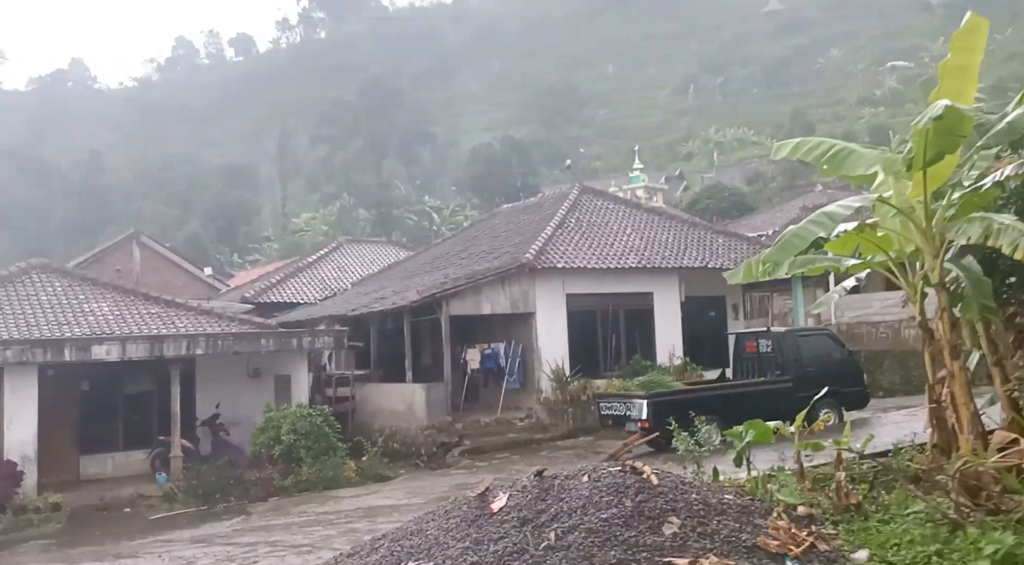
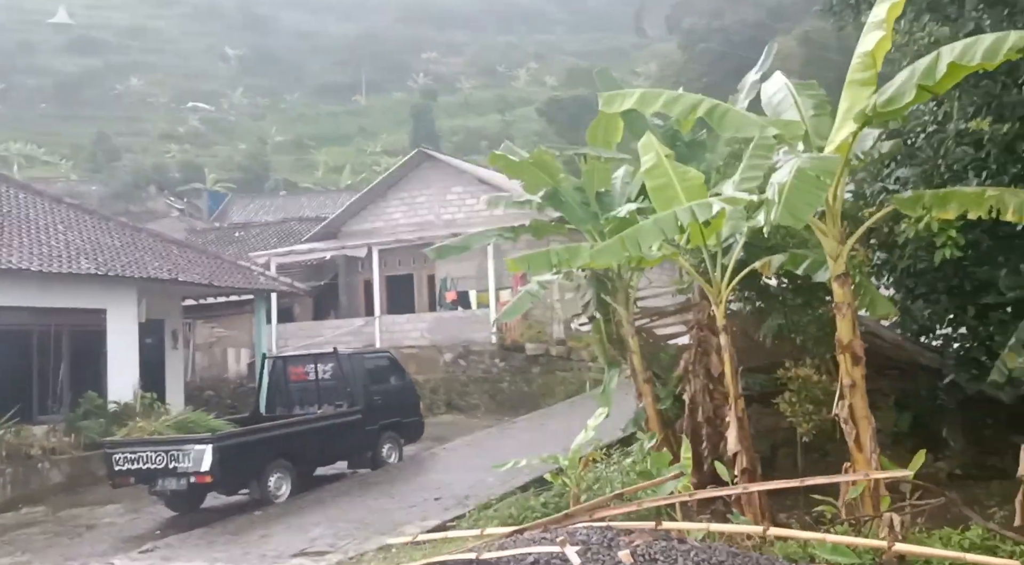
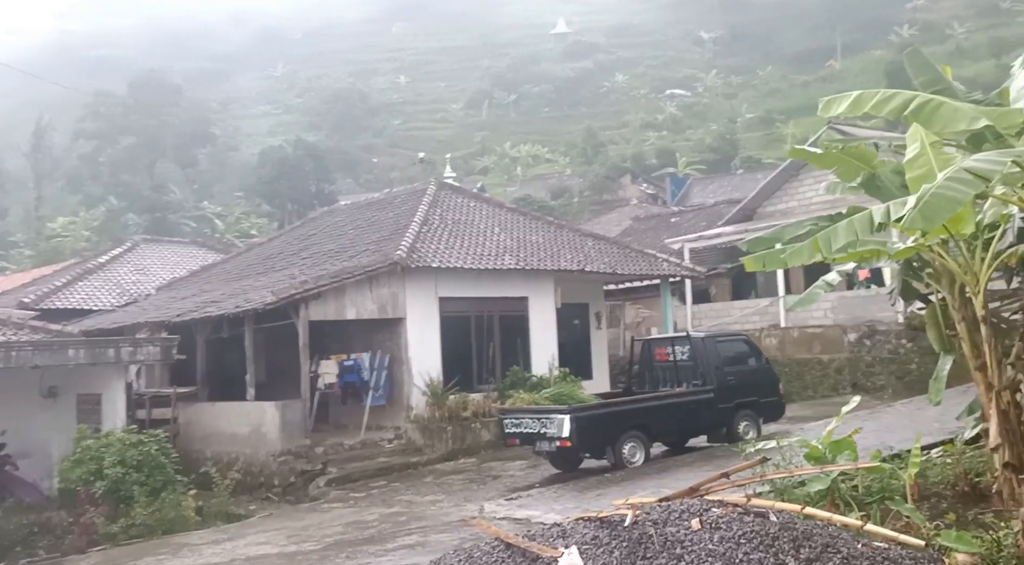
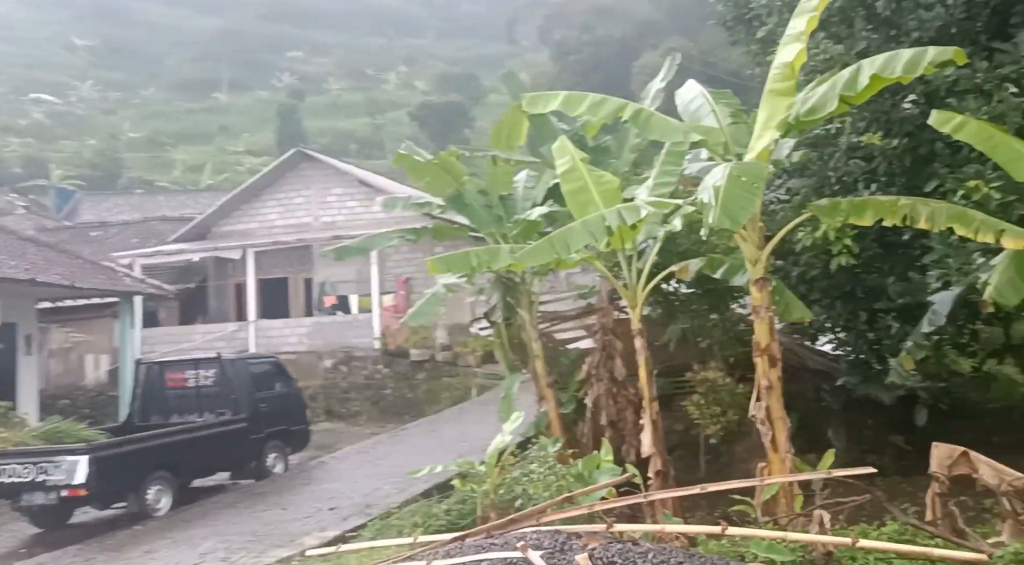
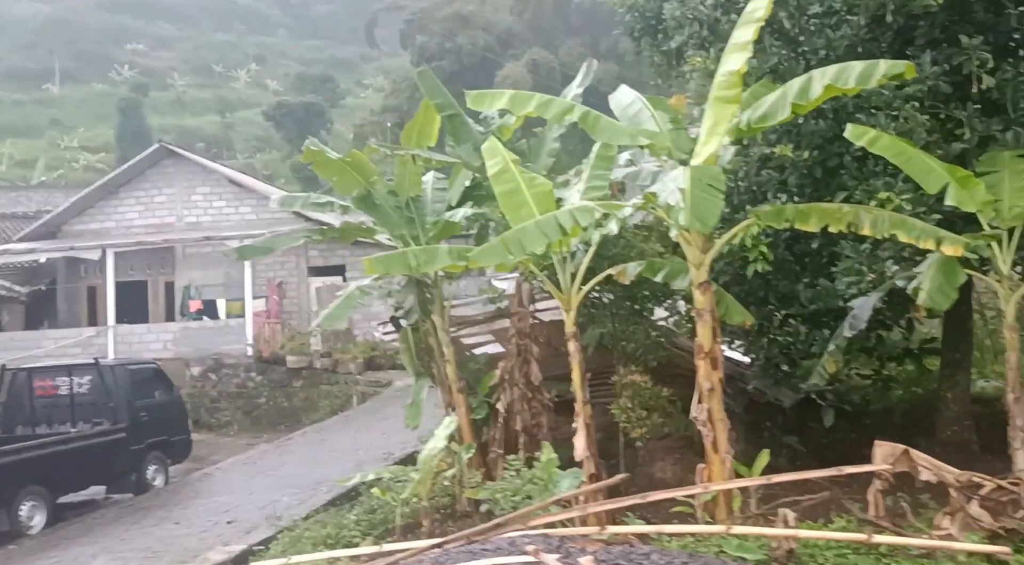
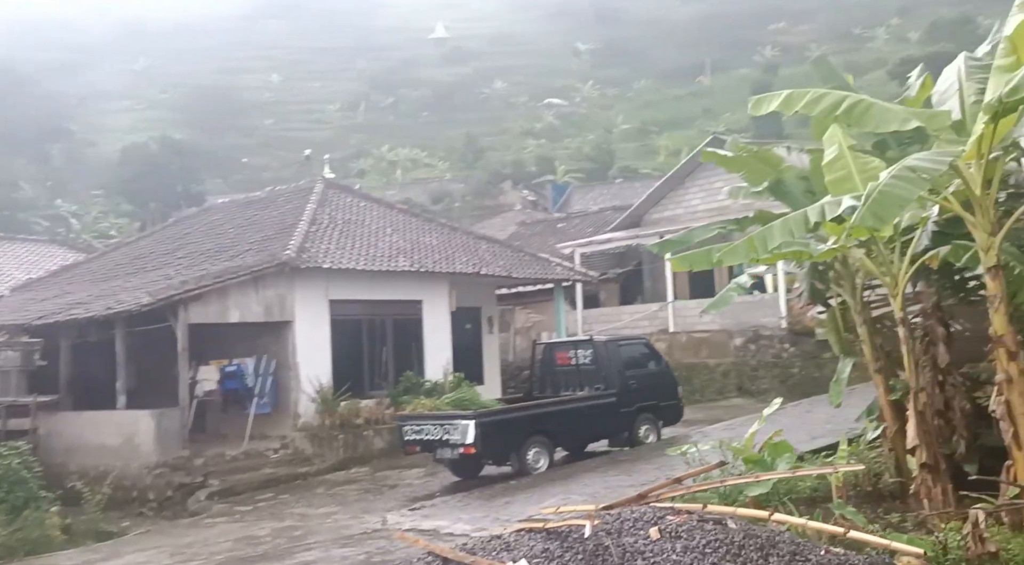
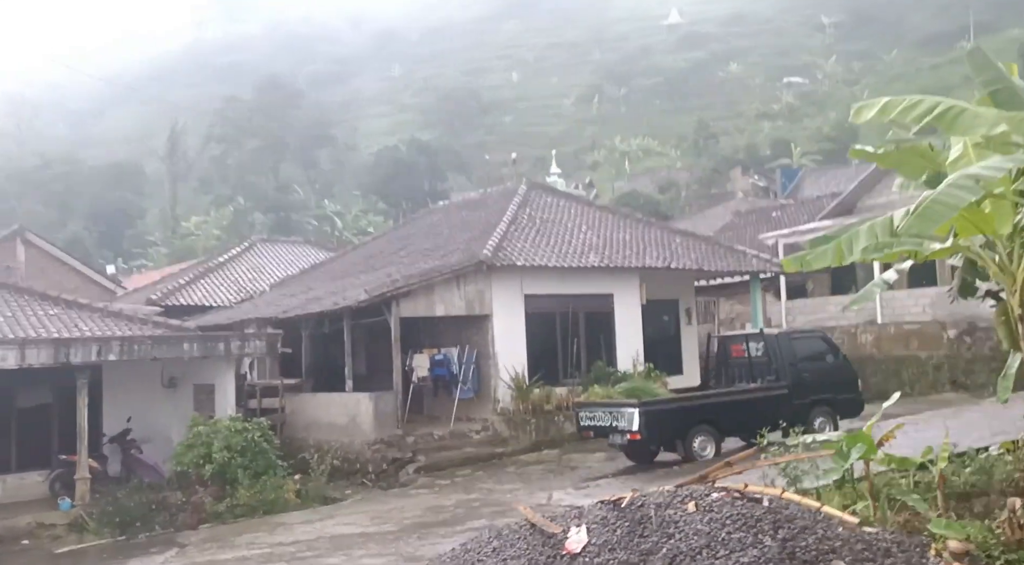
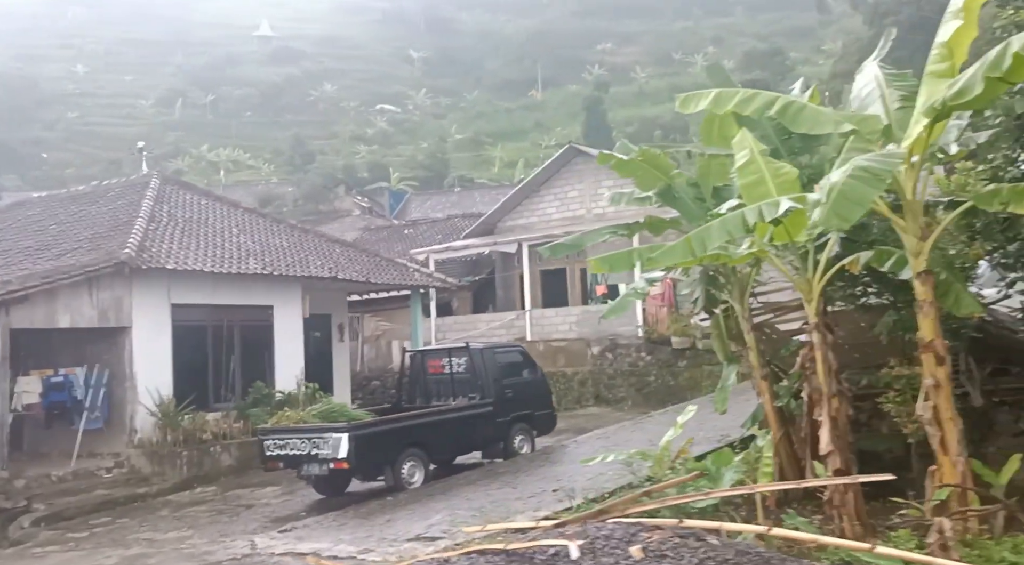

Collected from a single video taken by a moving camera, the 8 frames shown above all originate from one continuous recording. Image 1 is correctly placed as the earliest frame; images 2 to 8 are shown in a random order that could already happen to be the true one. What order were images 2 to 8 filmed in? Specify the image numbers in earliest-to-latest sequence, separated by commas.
7, 3, 6, 8, 2, 4, 5
